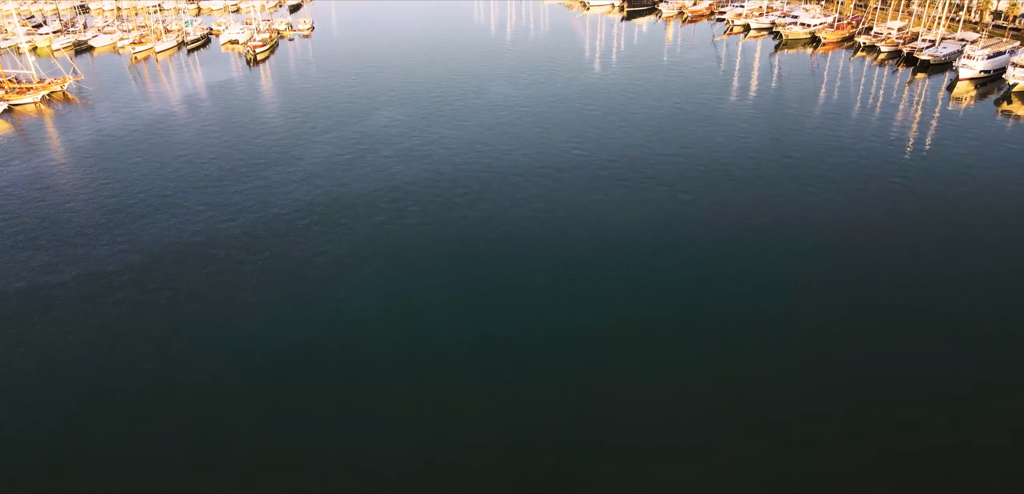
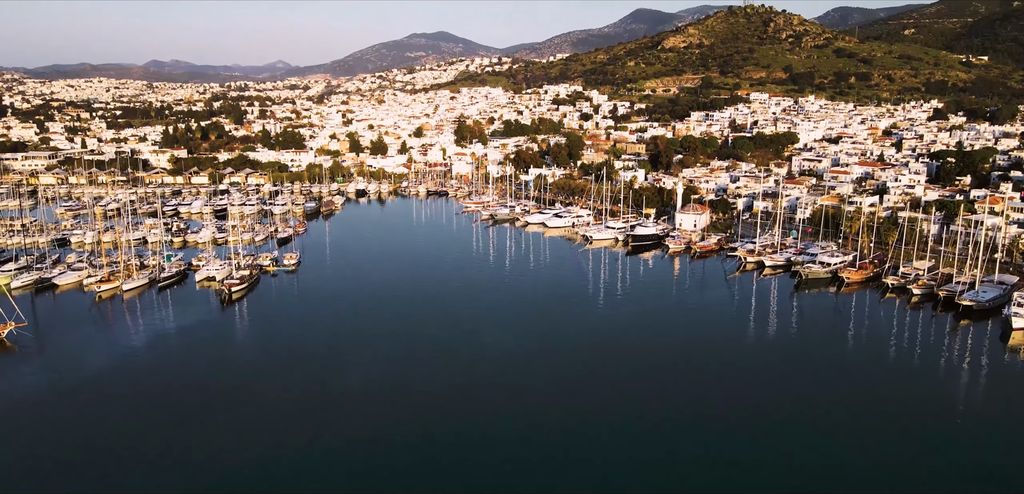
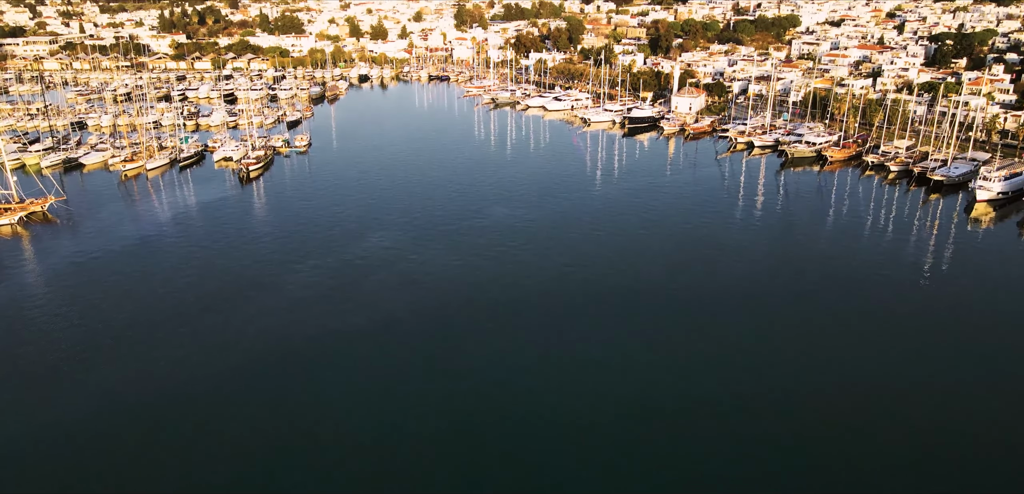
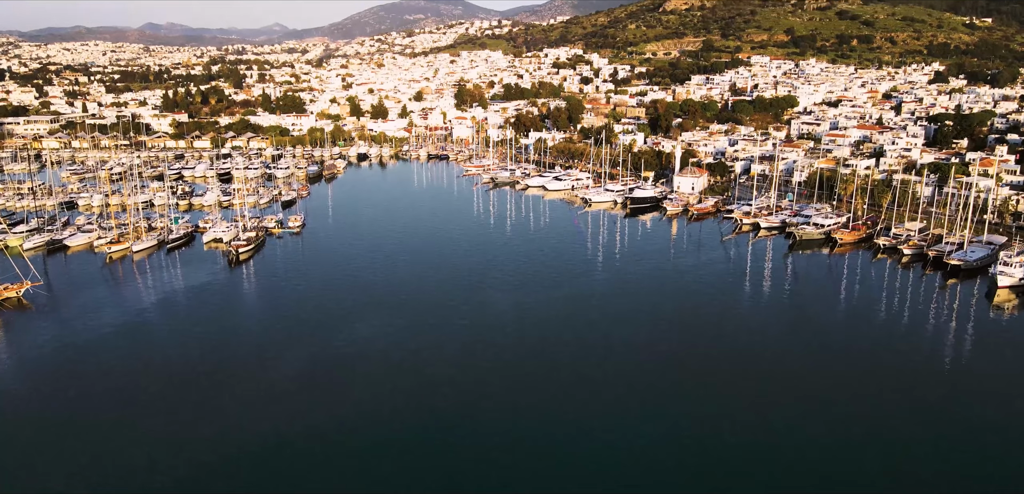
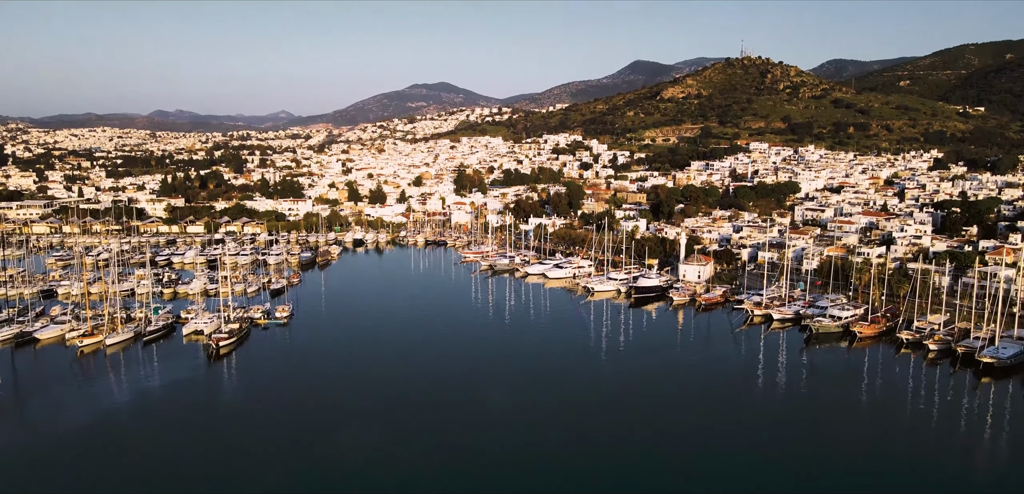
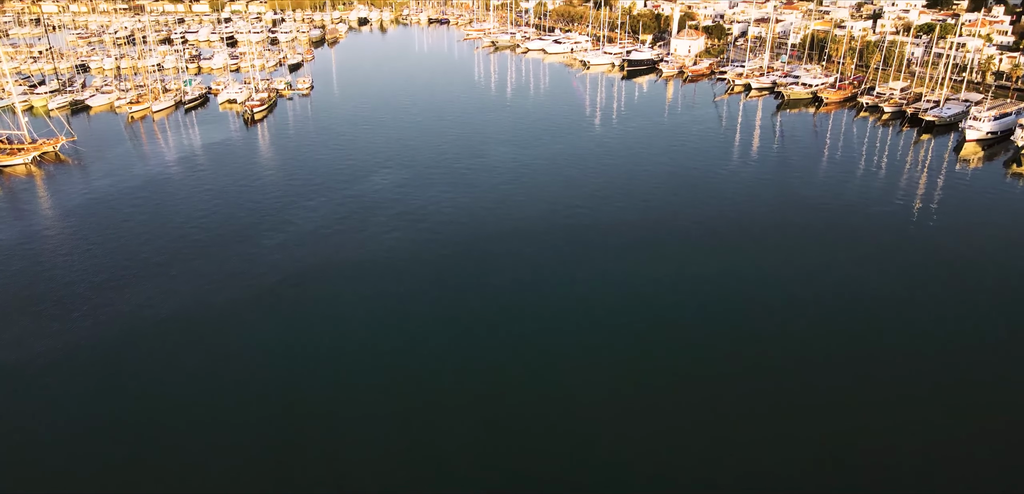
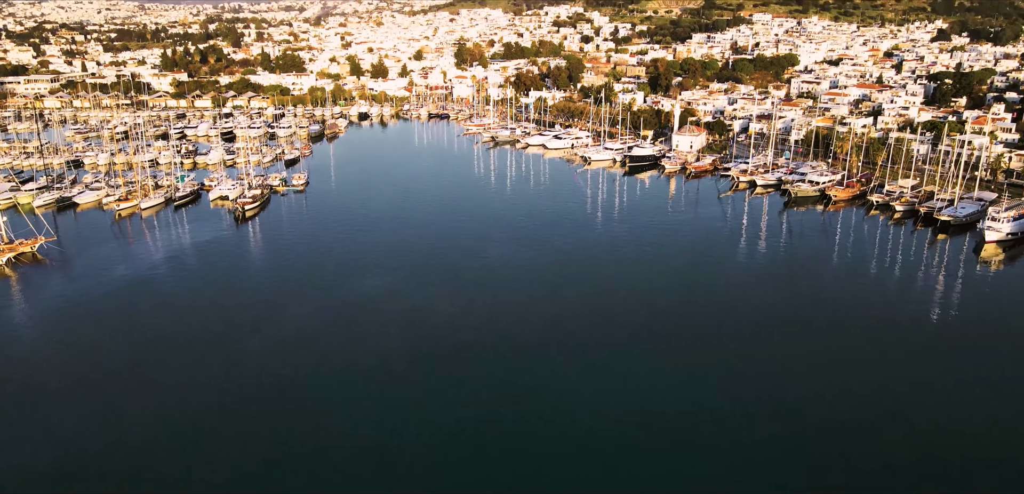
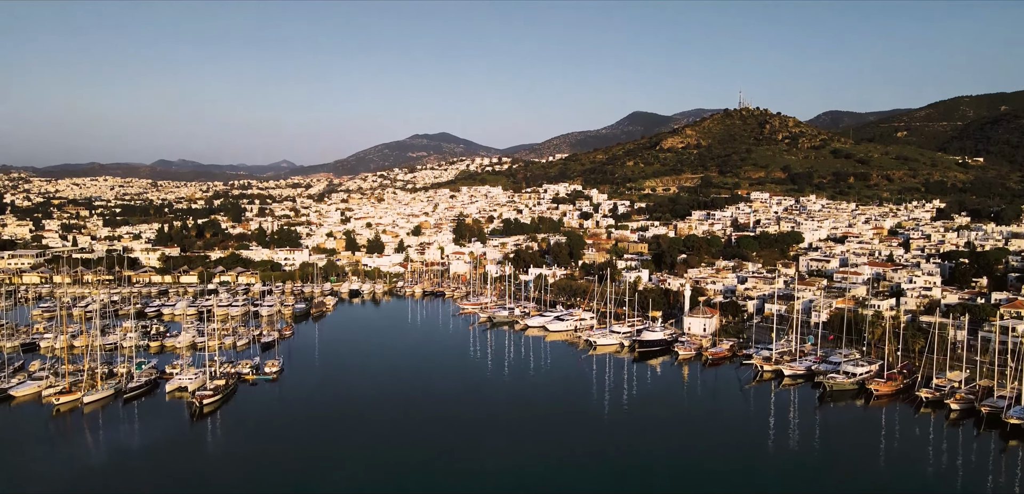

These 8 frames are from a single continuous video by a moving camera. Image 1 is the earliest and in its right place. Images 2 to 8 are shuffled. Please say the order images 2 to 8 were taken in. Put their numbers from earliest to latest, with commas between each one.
6, 3, 7, 4, 2, 5, 8
